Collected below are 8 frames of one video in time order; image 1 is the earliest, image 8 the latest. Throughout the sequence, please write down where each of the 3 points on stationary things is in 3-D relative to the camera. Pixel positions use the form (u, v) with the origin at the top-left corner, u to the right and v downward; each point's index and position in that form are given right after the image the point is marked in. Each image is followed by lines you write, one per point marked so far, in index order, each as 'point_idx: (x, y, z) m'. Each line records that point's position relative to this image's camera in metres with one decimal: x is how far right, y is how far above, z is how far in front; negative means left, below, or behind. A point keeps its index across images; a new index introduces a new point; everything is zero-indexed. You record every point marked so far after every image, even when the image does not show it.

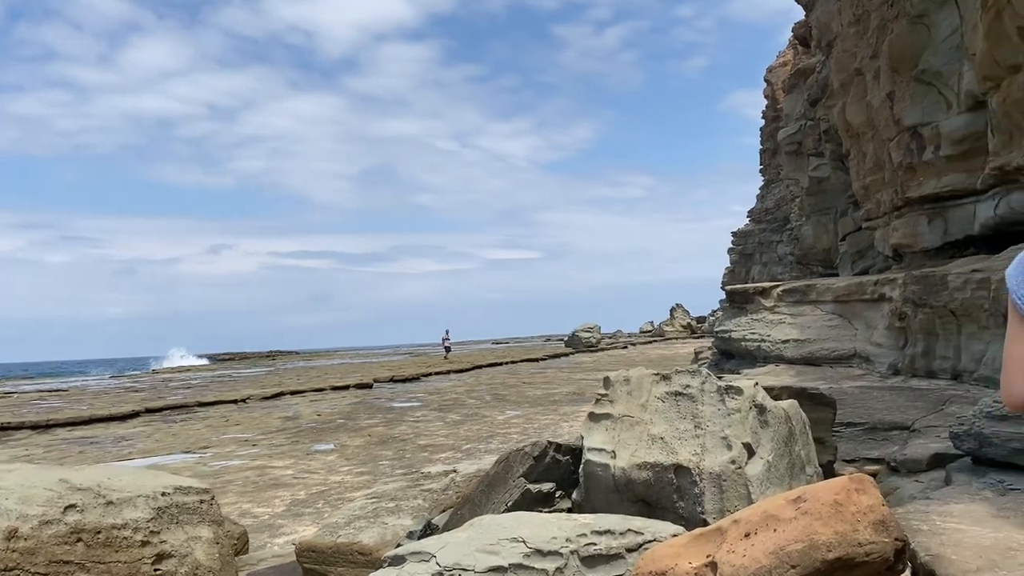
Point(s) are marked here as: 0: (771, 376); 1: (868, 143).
0: (+2.7, -0.9, +9.1) m
1: (+4.9, +2.0, +12.0) m
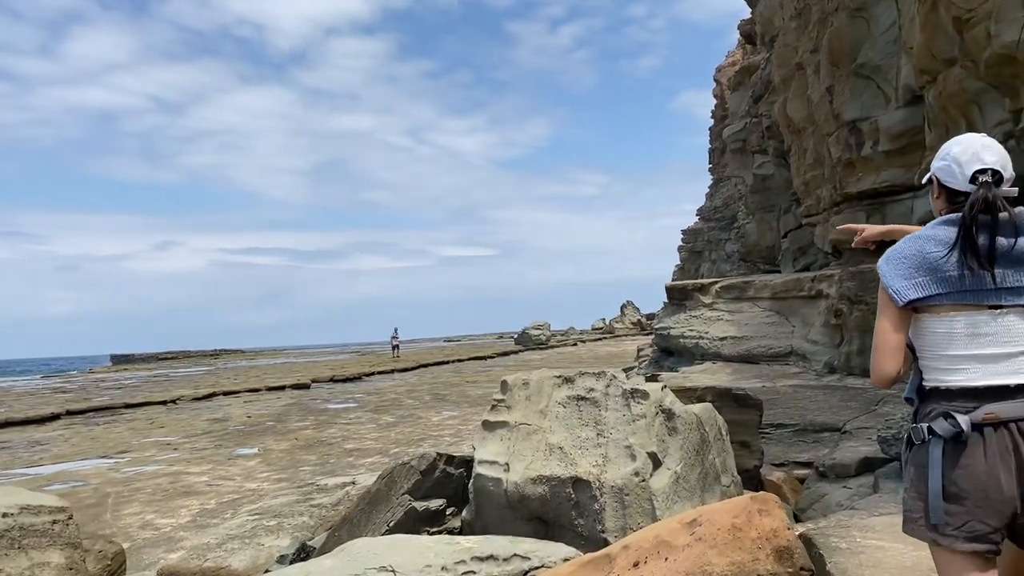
0: (+2.0, -0.9, +8.9) m
1: (+4.0, +2.0, +11.9) m
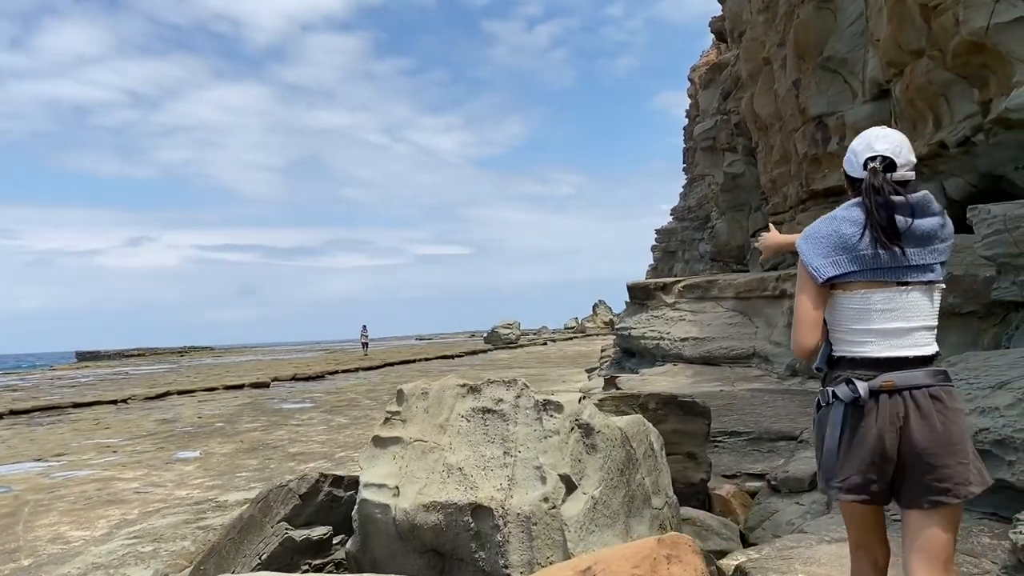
0: (+1.5, -0.9, +8.6) m
1: (+3.5, +2.0, +11.6) m
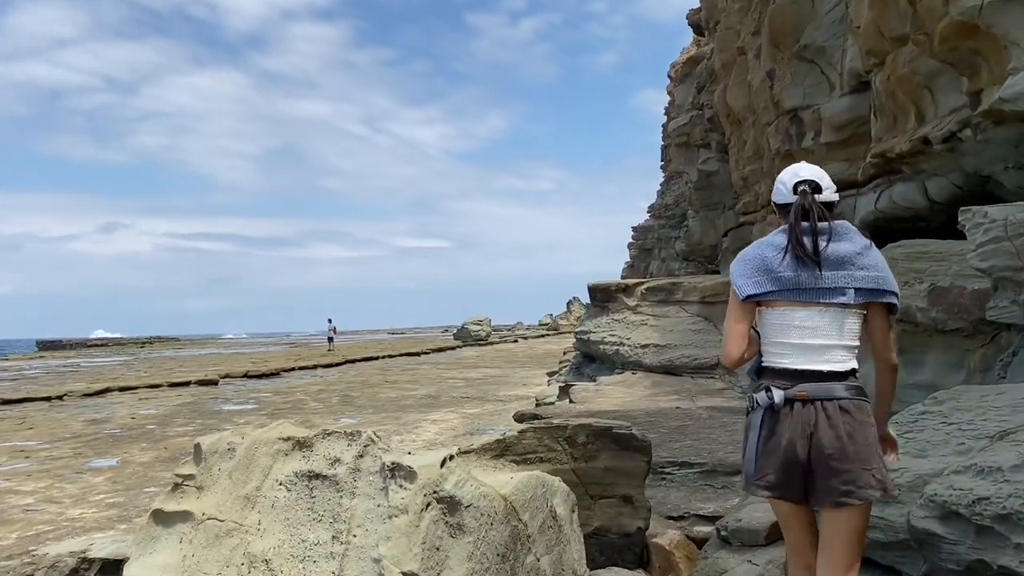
0: (+1.0, -0.9, +7.9) m
1: (+3.0, +2.0, +11.0) m
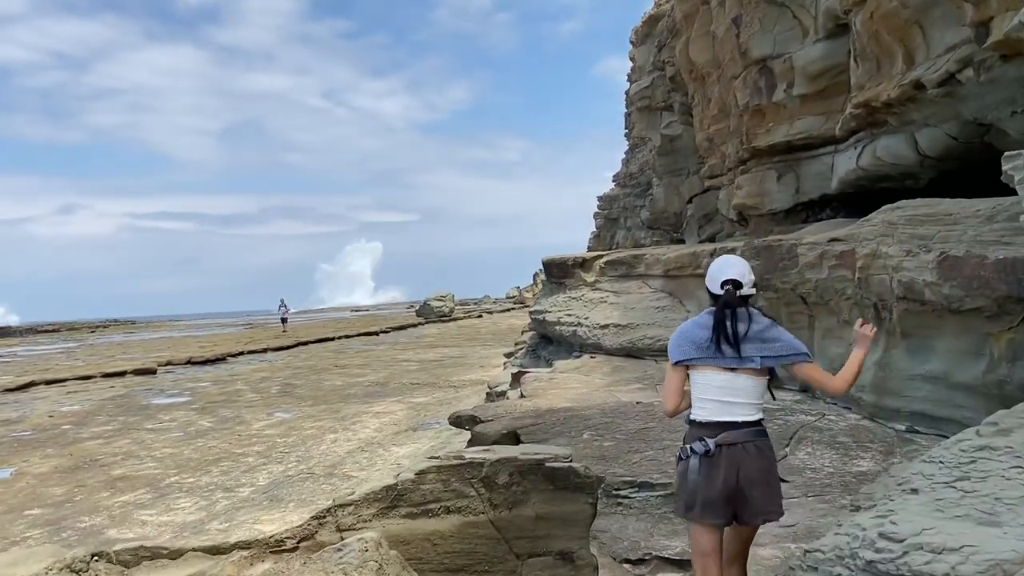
0: (+0.6, -0.7, +7.0) m
1: (+2.3, +2.3, +10.1) m
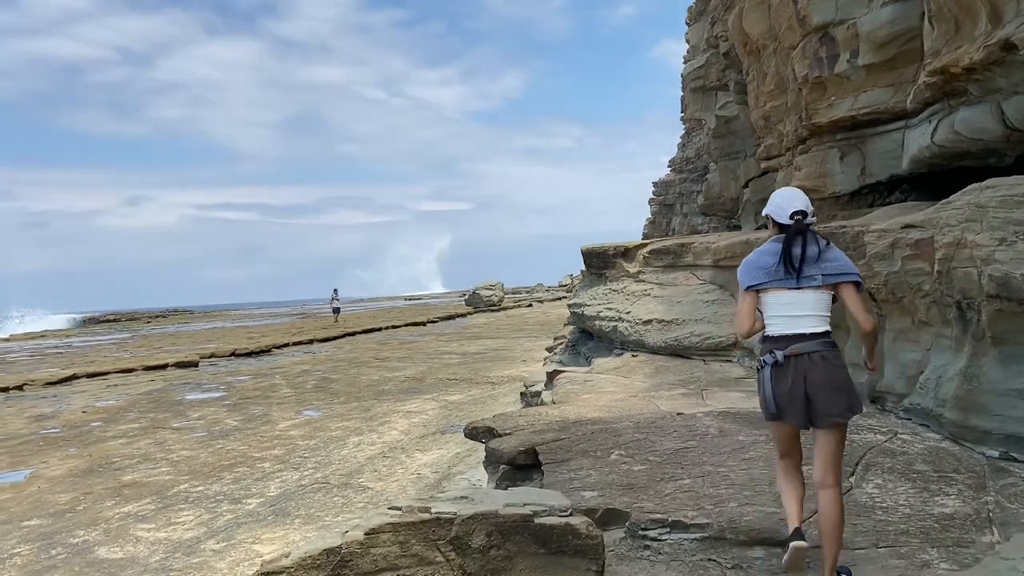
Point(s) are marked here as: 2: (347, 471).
0: (+0.8, -0.6, +6.4) m
1: (+2.7, +2.4, +9.3) m
2: (-1.2, -1.3, +6.3) m
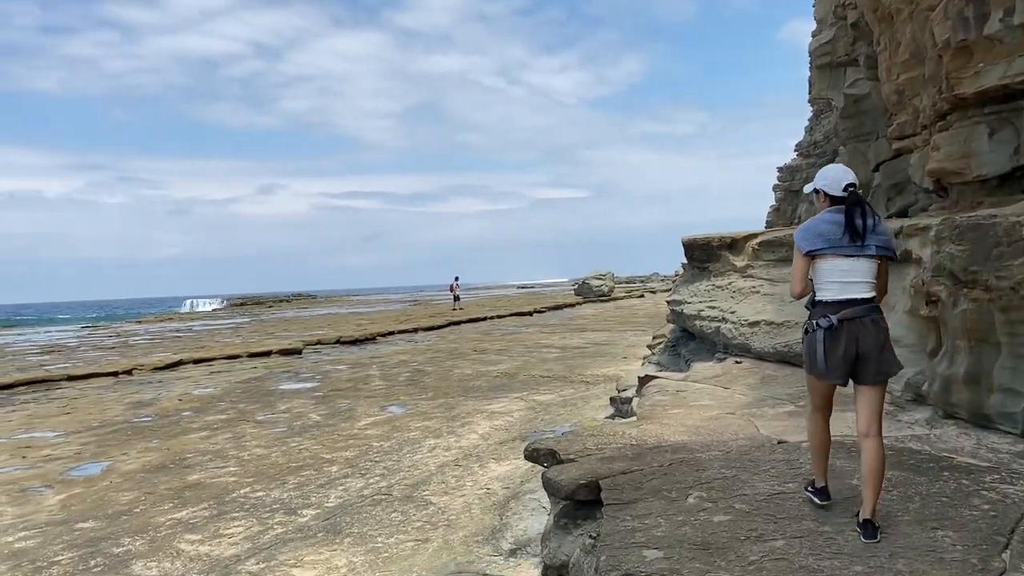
0: (+1.3, -0.6, +5.7) m
1: (+3.7, +2.5, +8.2) m
2: (-0.7, -1.3, +5.8) m
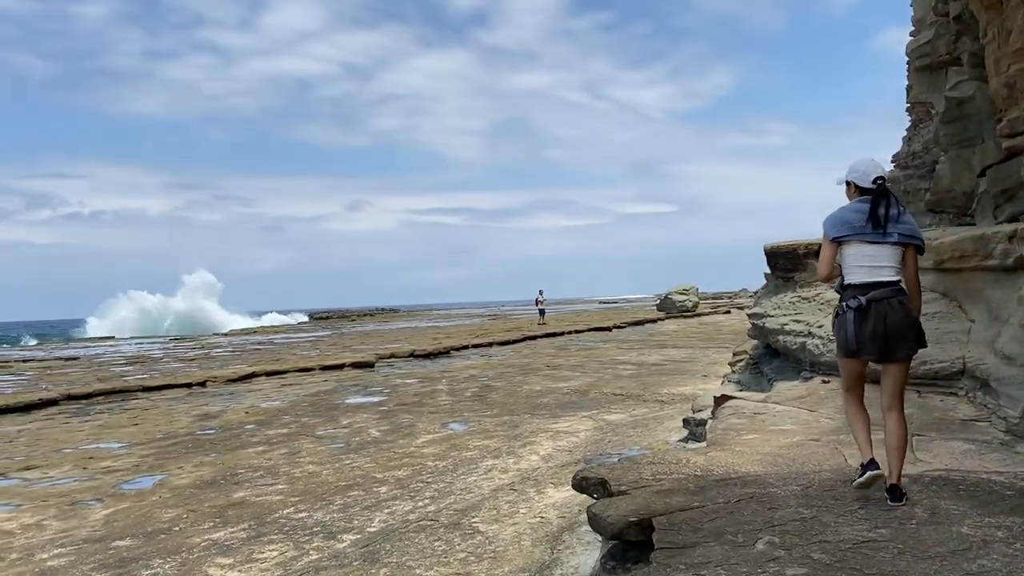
0: (+1.7, -0.7, +5.0) m
1: (+4.2, +2.4, +7.4) m
2: (-0.3, -1.3, +5.4) m
